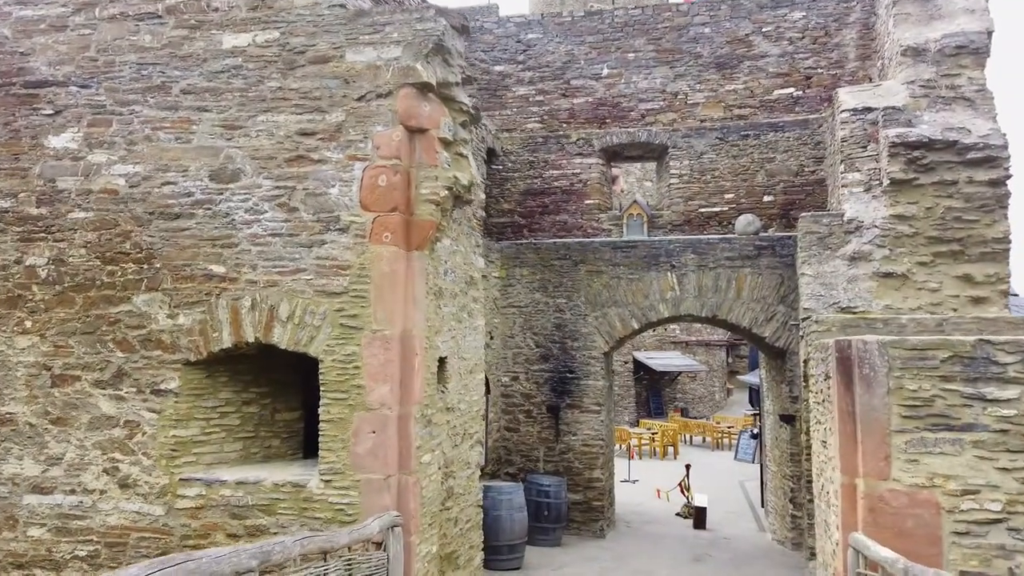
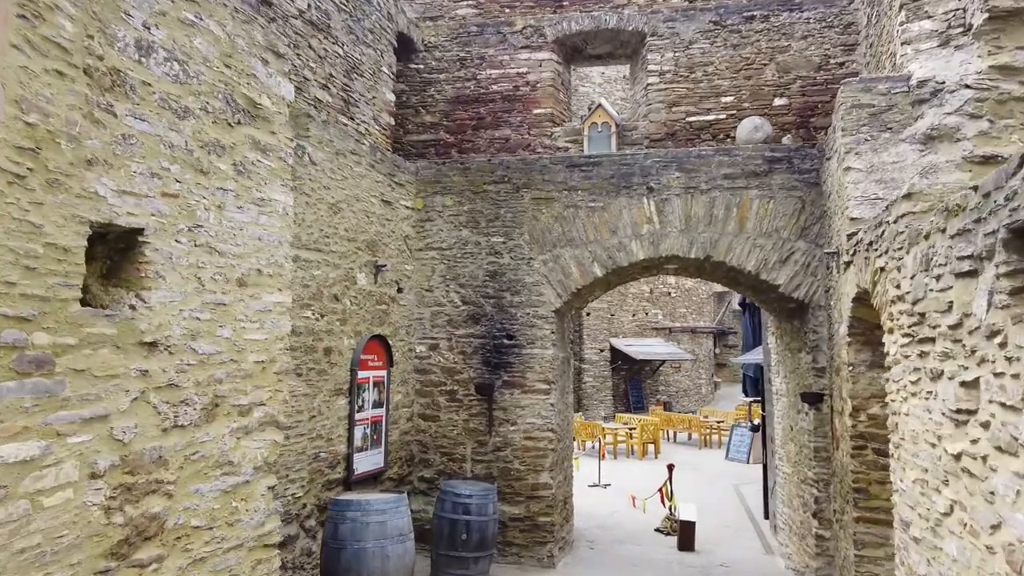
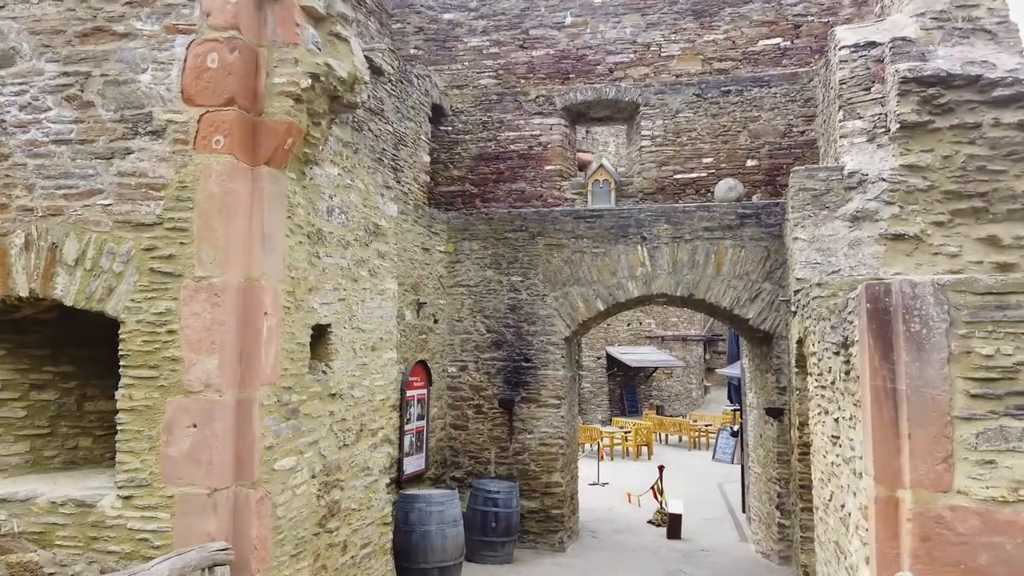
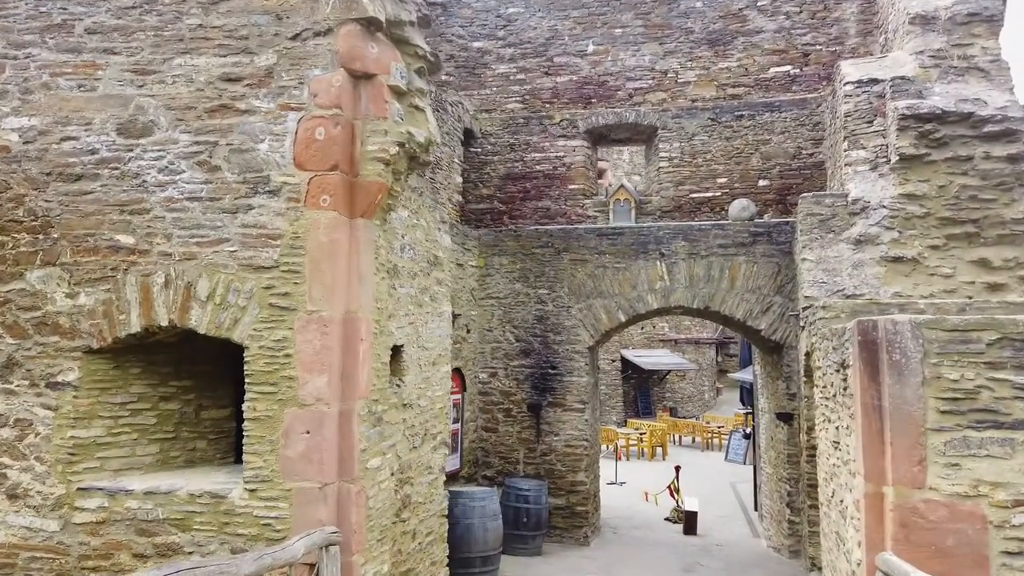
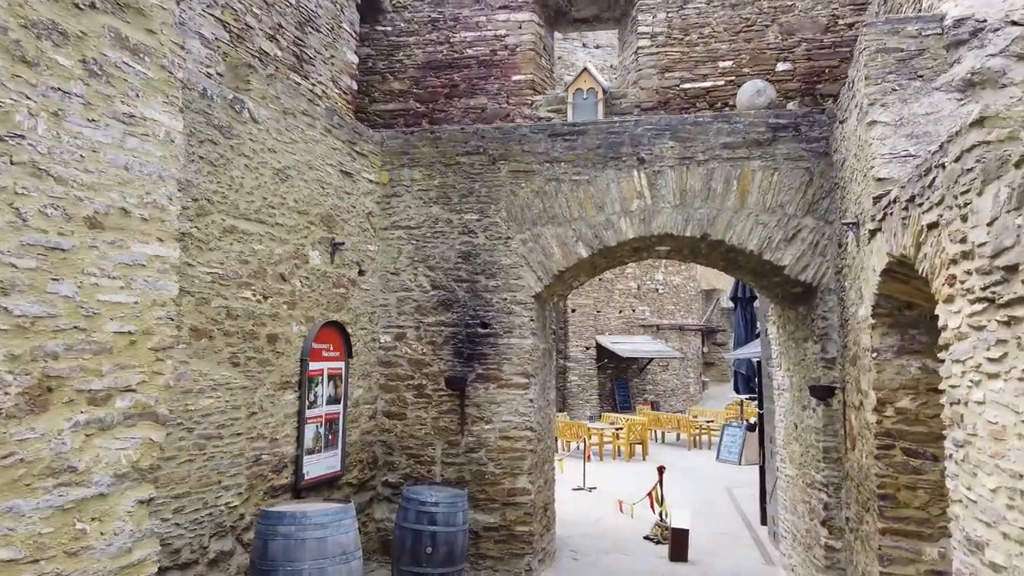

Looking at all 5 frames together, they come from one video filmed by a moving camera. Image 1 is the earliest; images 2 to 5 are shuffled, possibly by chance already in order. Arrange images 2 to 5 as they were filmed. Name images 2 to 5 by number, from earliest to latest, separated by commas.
4, 3, 2, 5
